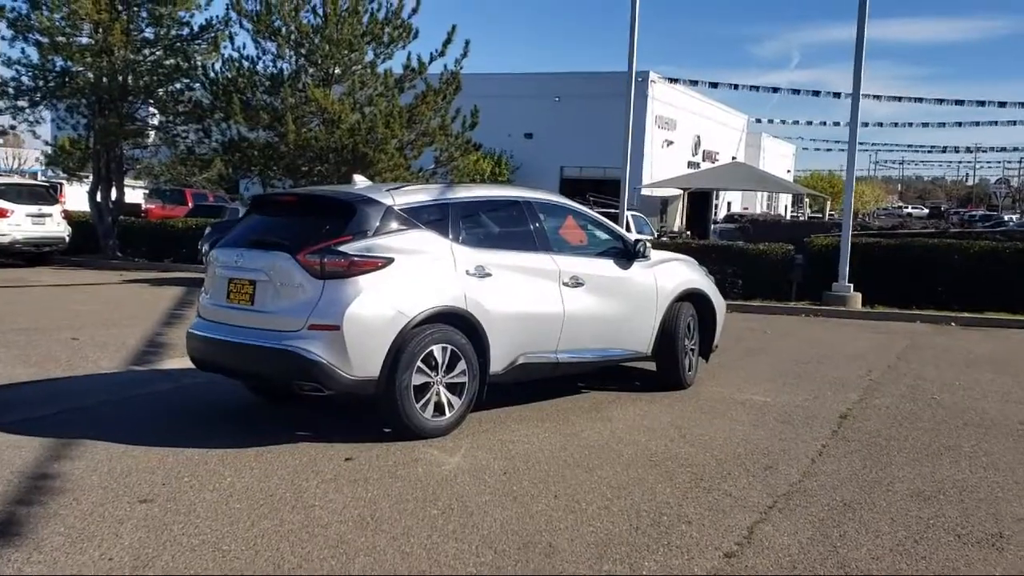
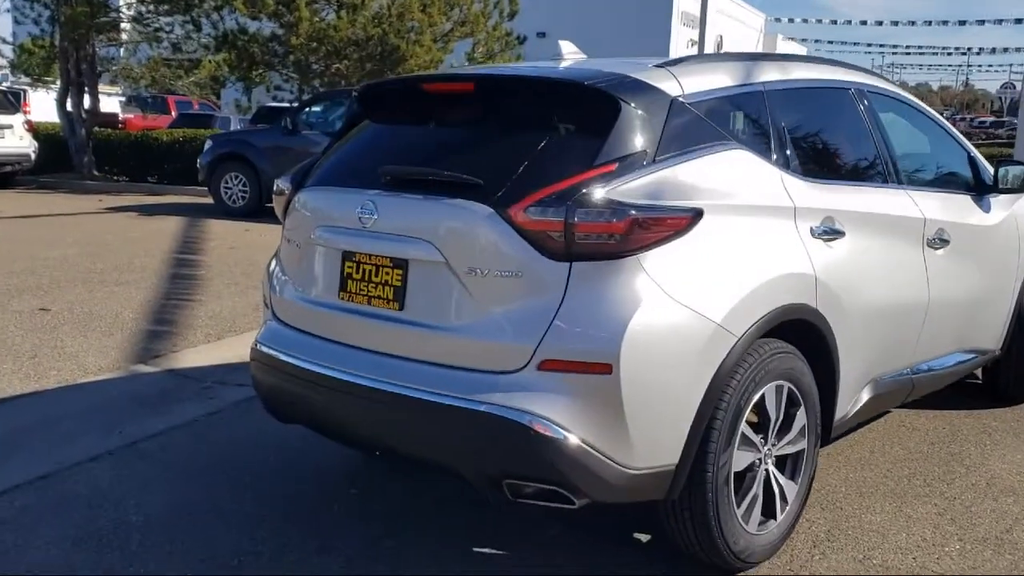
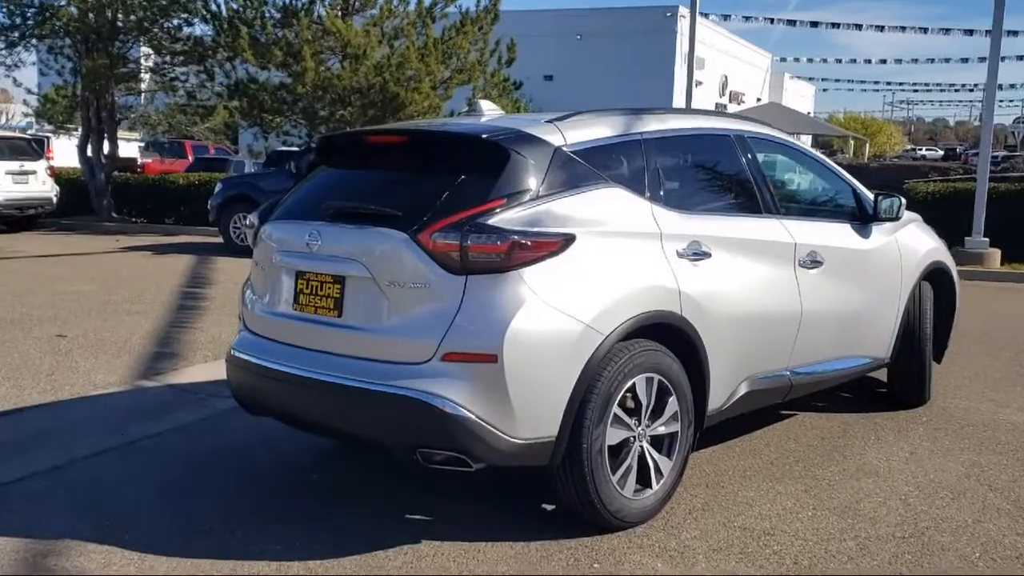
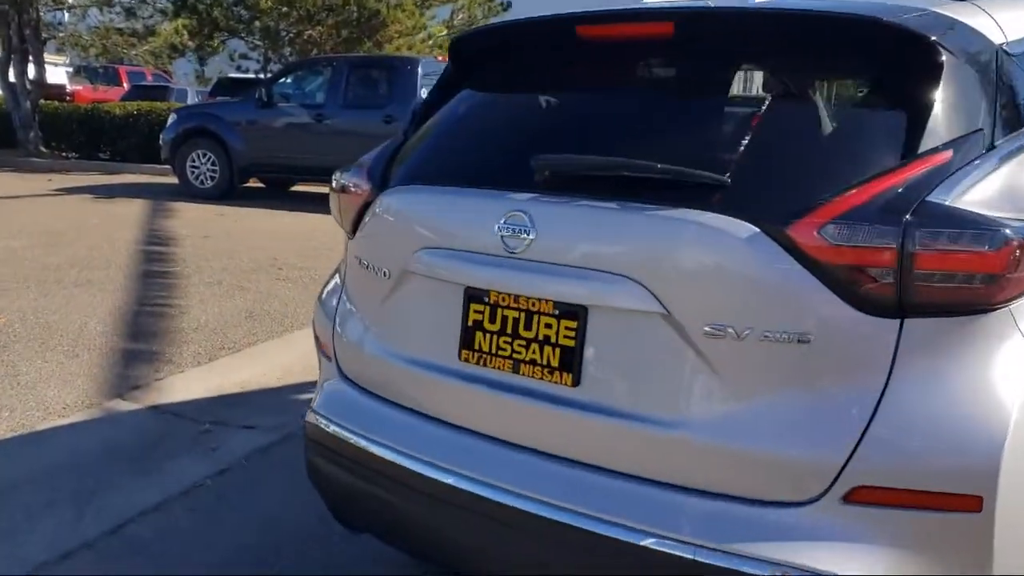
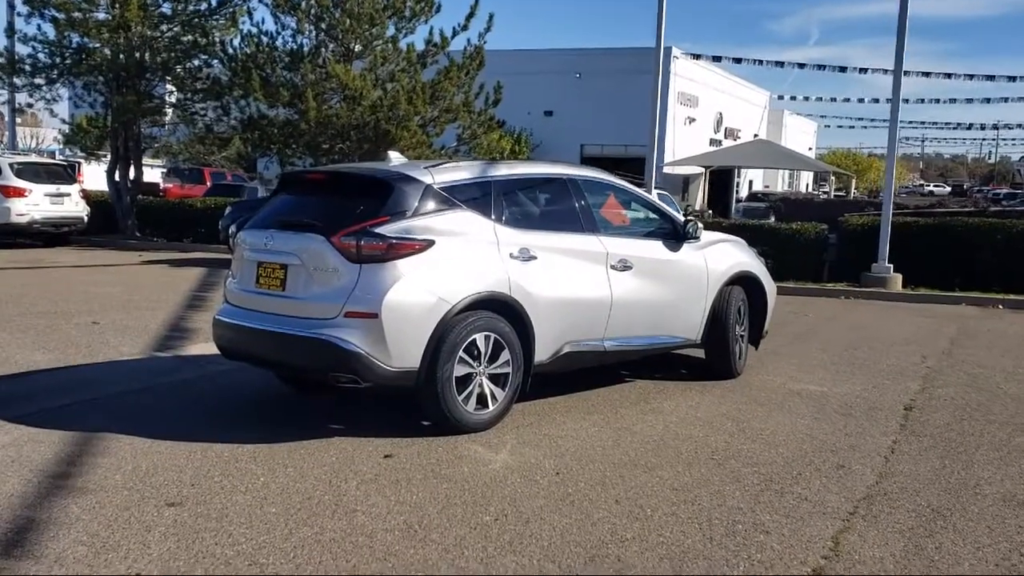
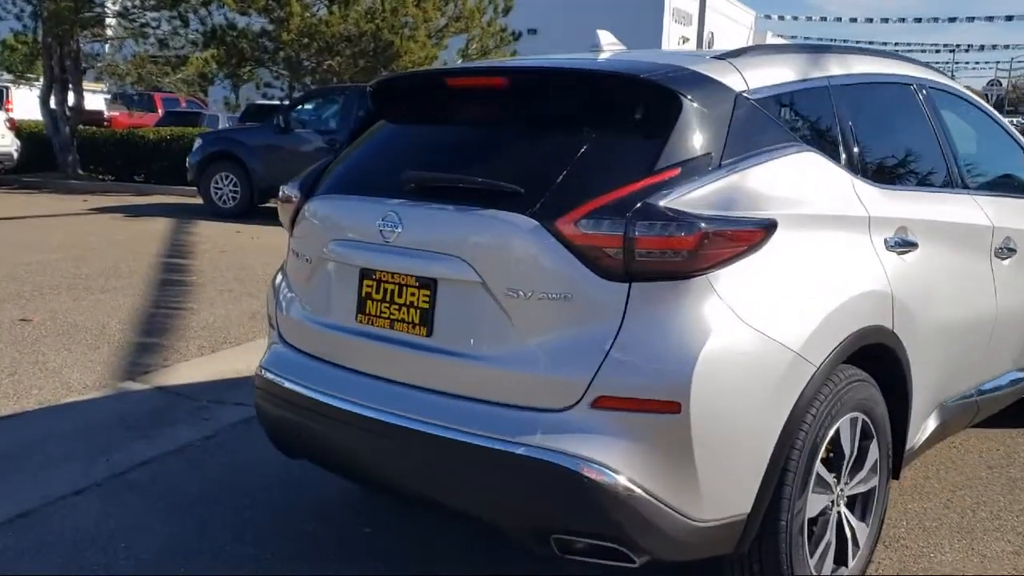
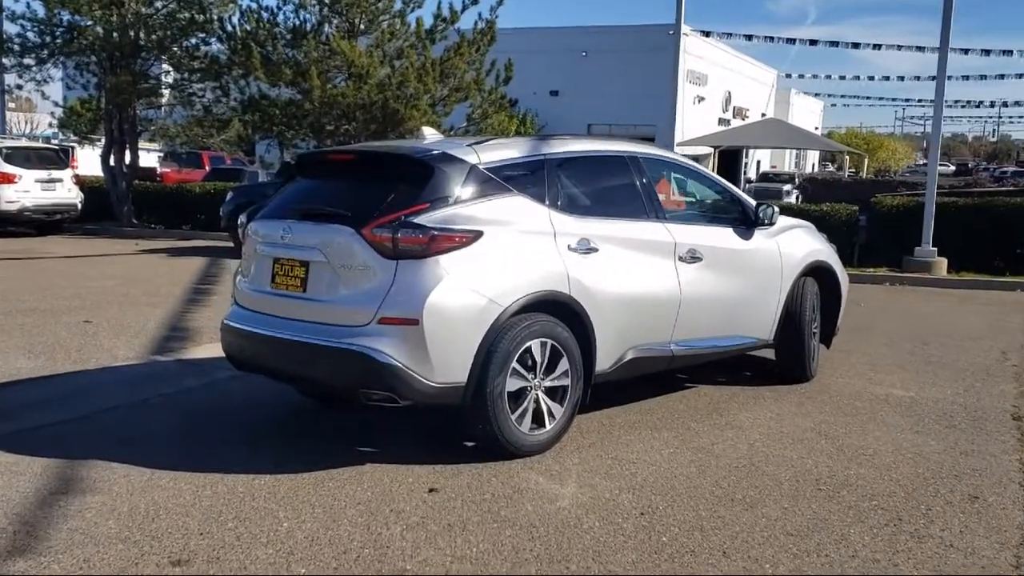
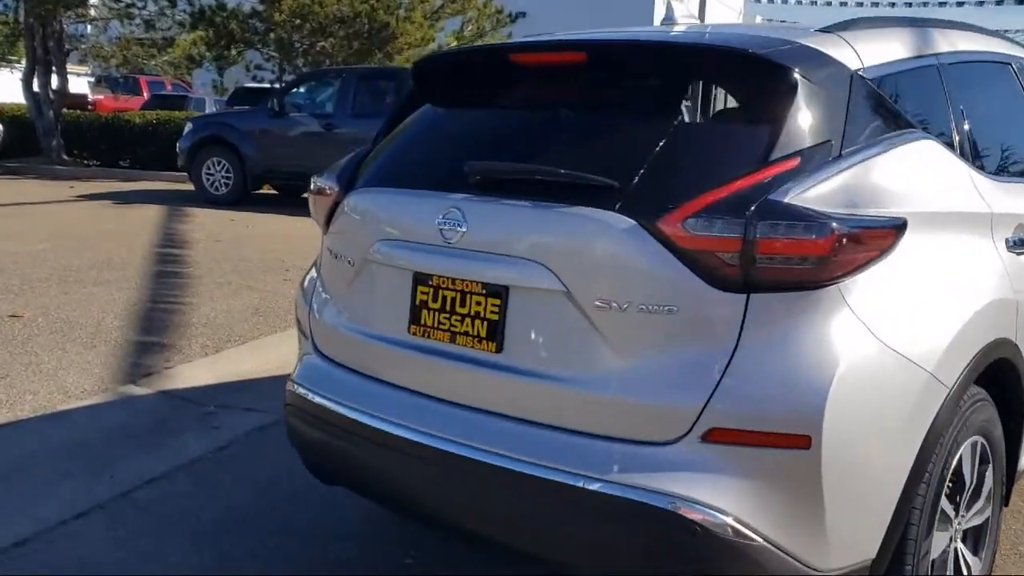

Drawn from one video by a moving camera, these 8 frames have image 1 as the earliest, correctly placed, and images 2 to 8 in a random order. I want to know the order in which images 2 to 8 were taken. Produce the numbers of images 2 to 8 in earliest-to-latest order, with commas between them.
5, 7, 3, 2, 6, 8, 4
